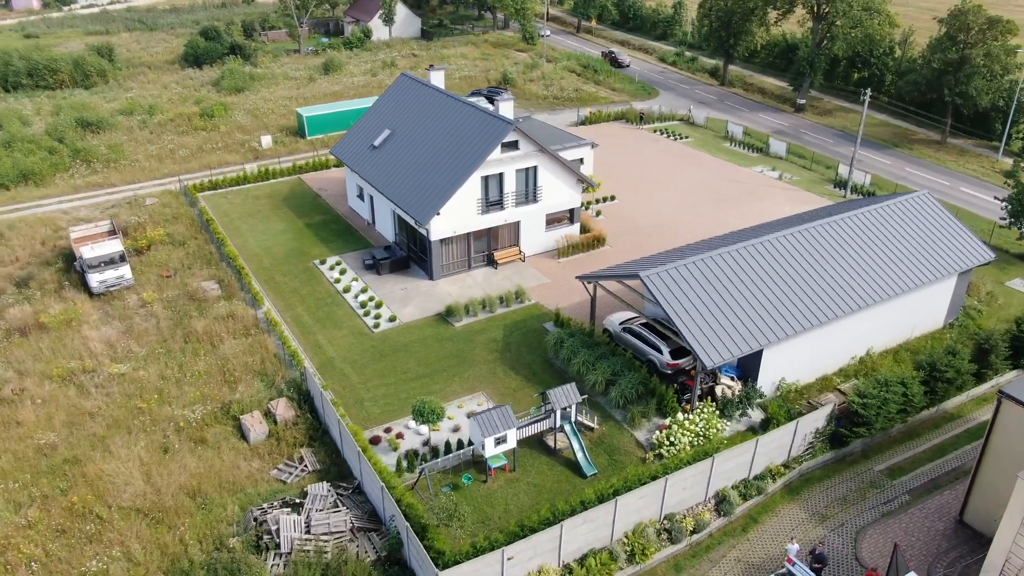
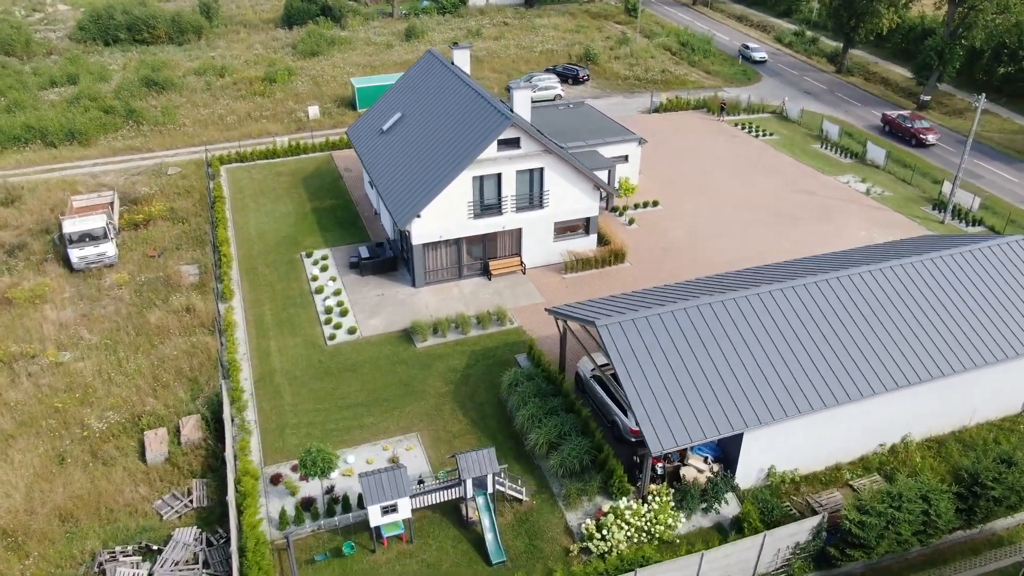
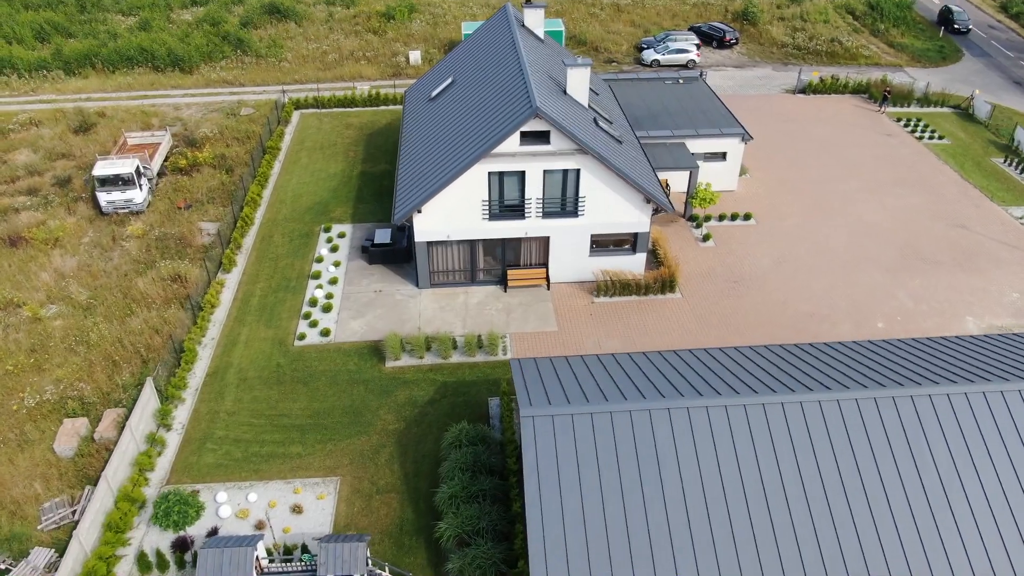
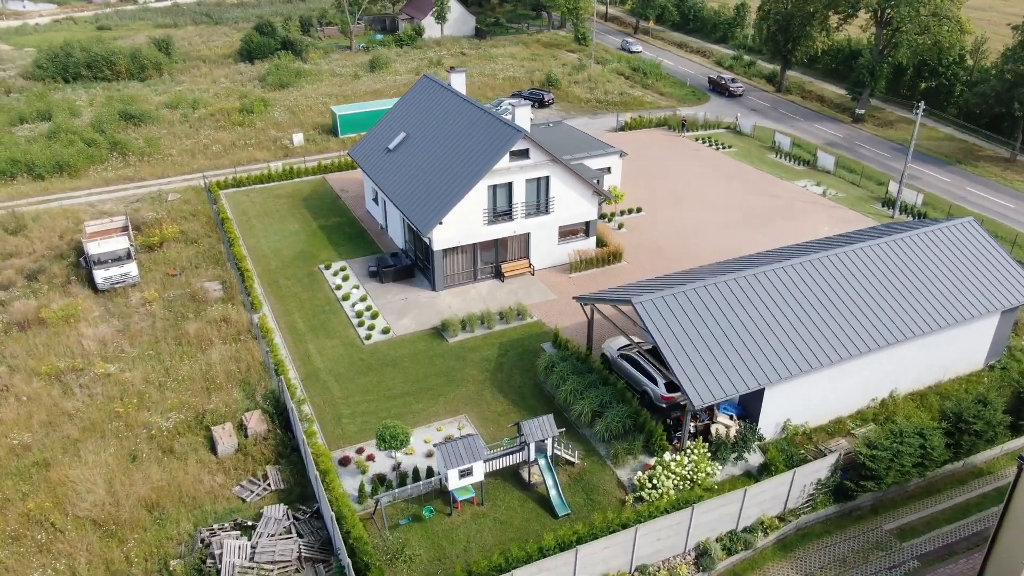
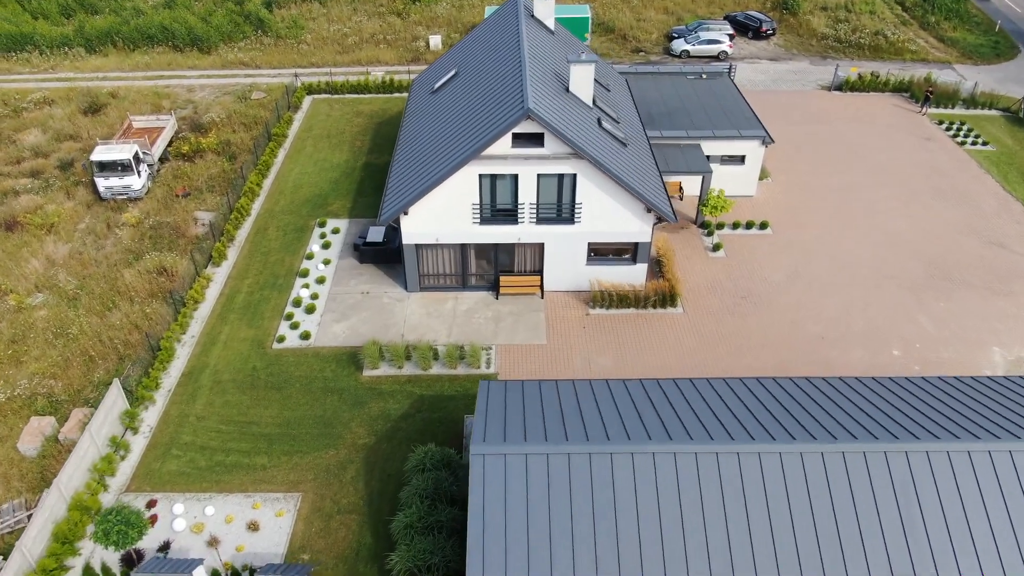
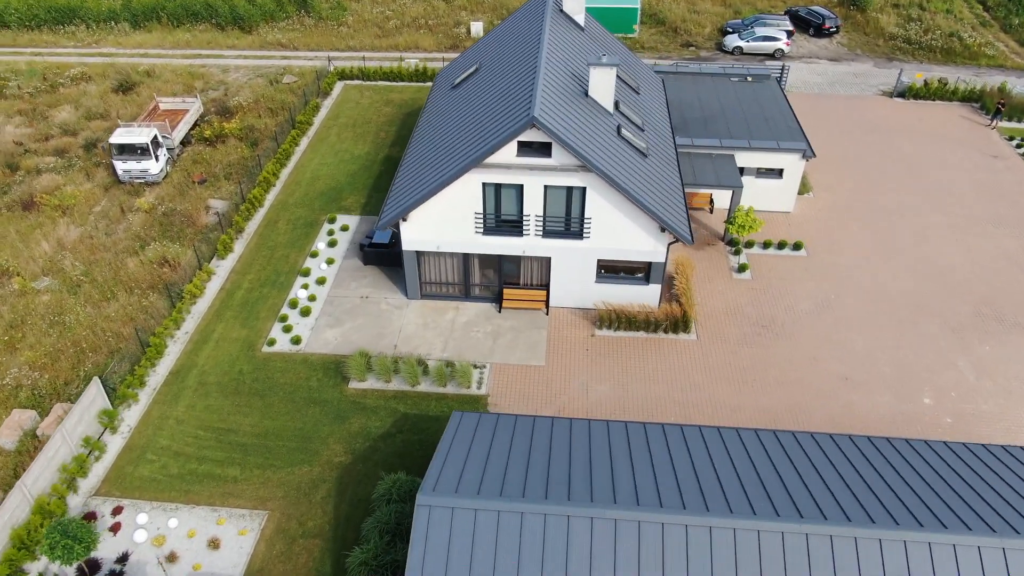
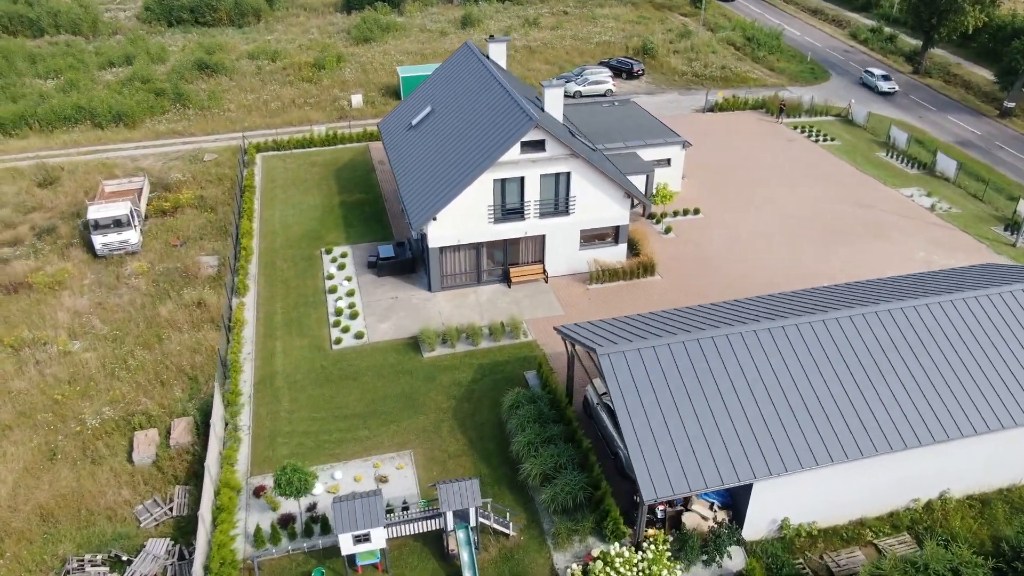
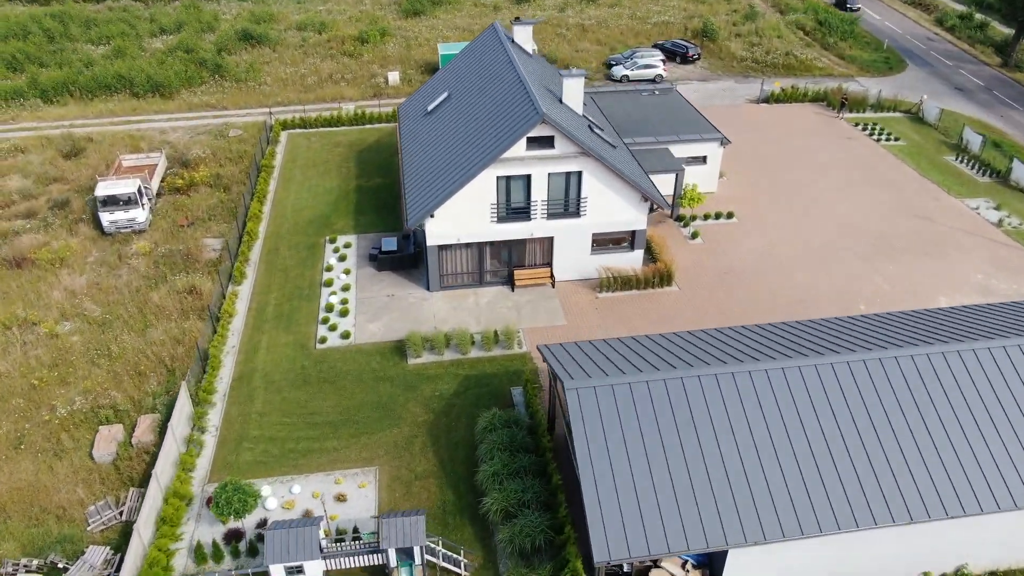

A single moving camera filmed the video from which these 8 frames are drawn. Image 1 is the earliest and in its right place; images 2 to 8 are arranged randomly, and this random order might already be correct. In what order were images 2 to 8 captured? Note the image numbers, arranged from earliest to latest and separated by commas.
4, 2, 7, 8, 3, 5, 6
